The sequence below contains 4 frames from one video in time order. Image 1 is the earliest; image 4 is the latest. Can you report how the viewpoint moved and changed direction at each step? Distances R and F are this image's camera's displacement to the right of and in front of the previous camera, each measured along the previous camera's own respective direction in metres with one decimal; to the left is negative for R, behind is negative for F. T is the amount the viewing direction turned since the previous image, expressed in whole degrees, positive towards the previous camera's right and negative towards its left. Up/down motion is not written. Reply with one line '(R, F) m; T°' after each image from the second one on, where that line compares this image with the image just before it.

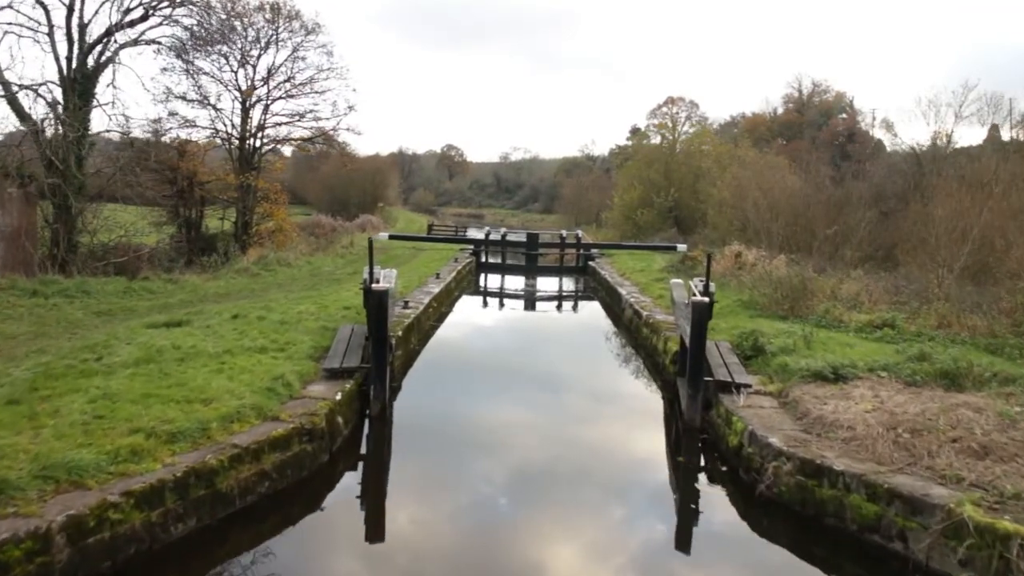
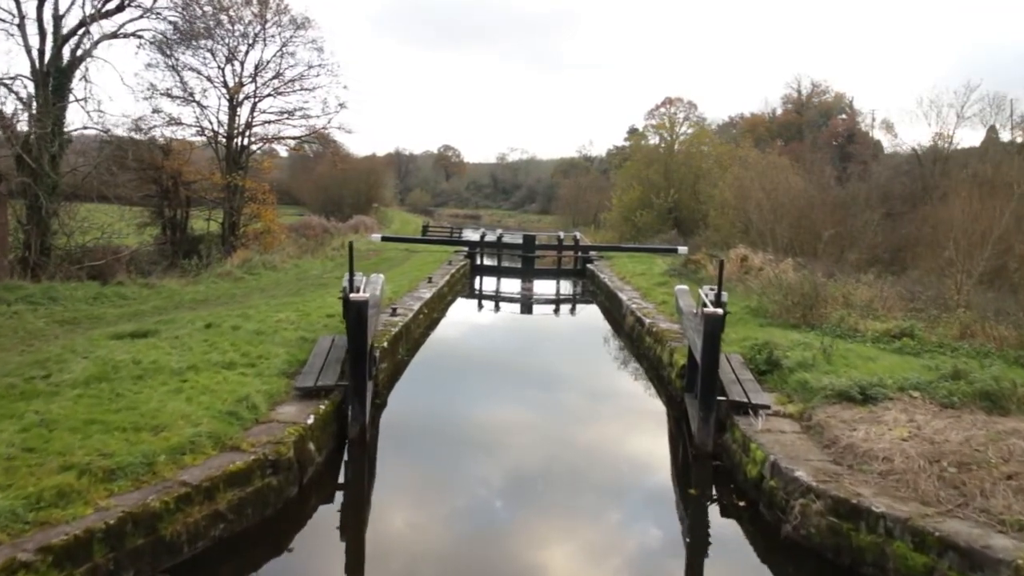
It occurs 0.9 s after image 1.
(0.0, +0.6) m; 0°
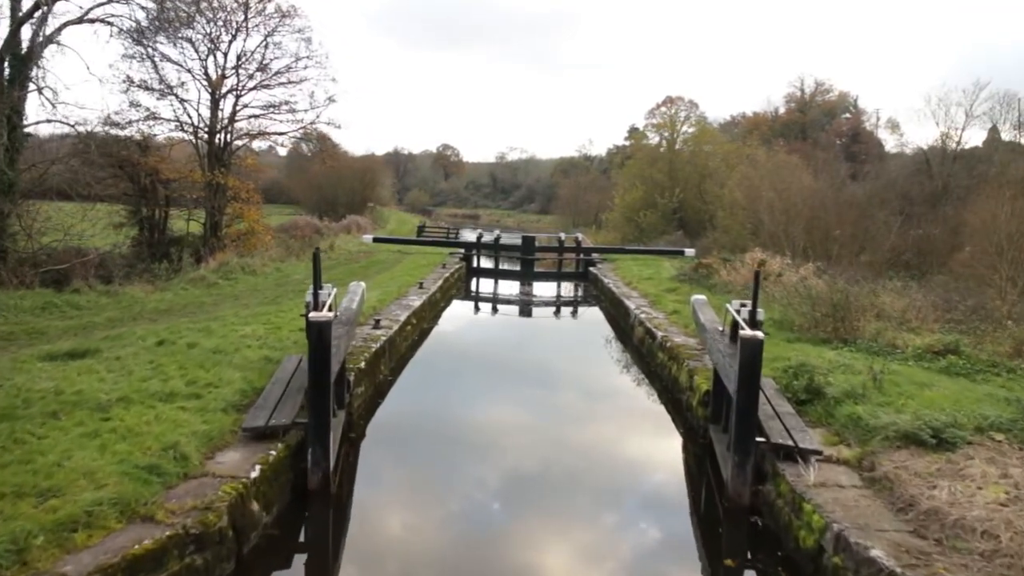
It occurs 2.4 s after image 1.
(0.0, +1.0) m; 0°
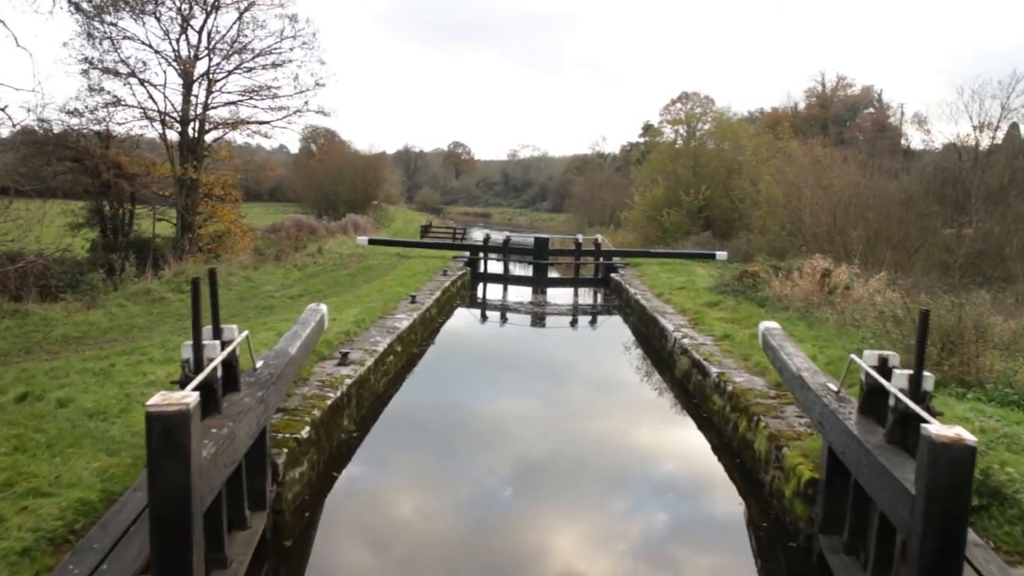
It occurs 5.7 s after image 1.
(0.0, +2.0) m; -1°
